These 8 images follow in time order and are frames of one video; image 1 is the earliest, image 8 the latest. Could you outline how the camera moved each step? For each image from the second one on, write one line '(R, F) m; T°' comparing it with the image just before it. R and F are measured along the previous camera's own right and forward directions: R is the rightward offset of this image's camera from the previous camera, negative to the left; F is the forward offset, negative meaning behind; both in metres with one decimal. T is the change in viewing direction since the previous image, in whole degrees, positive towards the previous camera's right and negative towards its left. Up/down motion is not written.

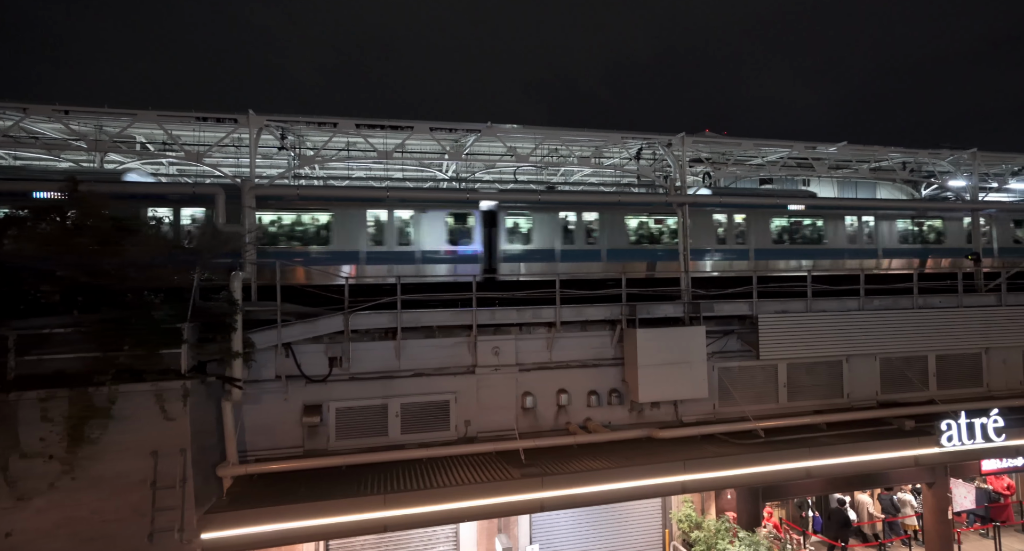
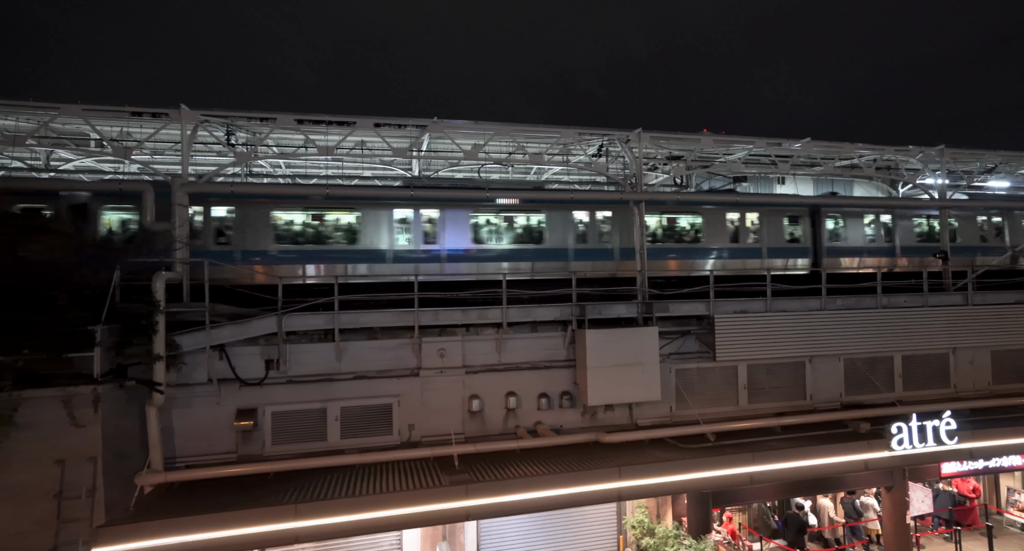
(+0.8, +0.3) m; 0°
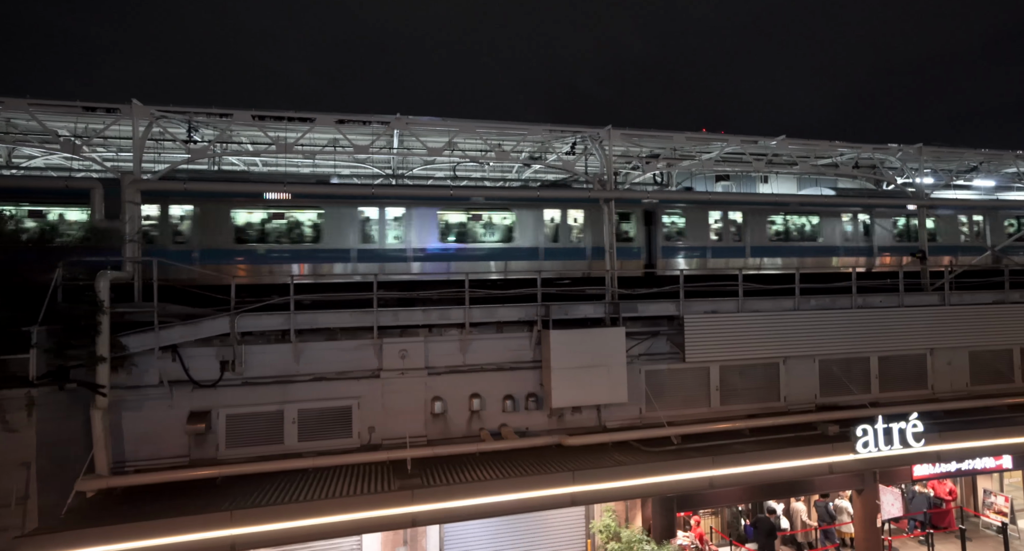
(+0.5, +0.2) m; 0°
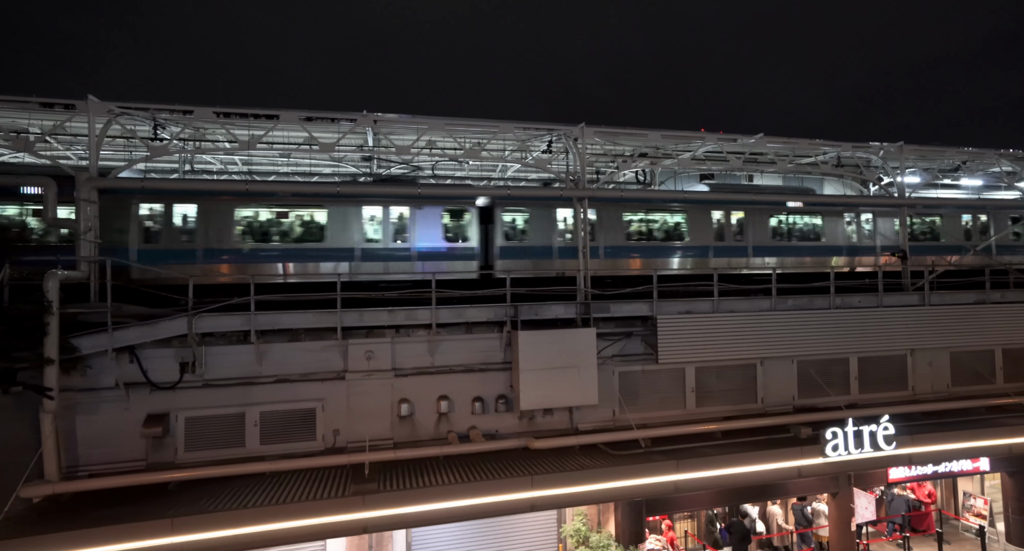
(+0.5, +0.2) m; 0°
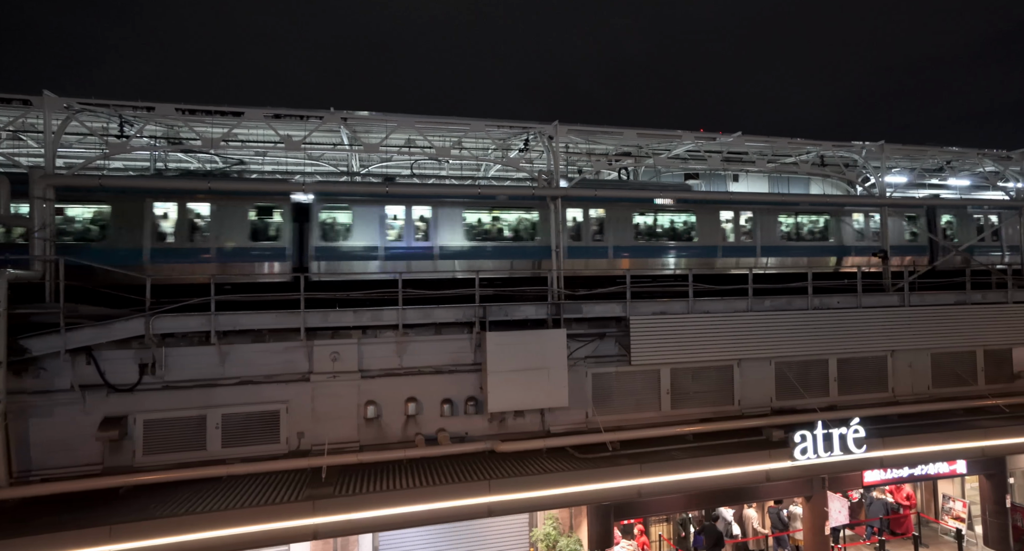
(+0.5, +0.2) m; 0°
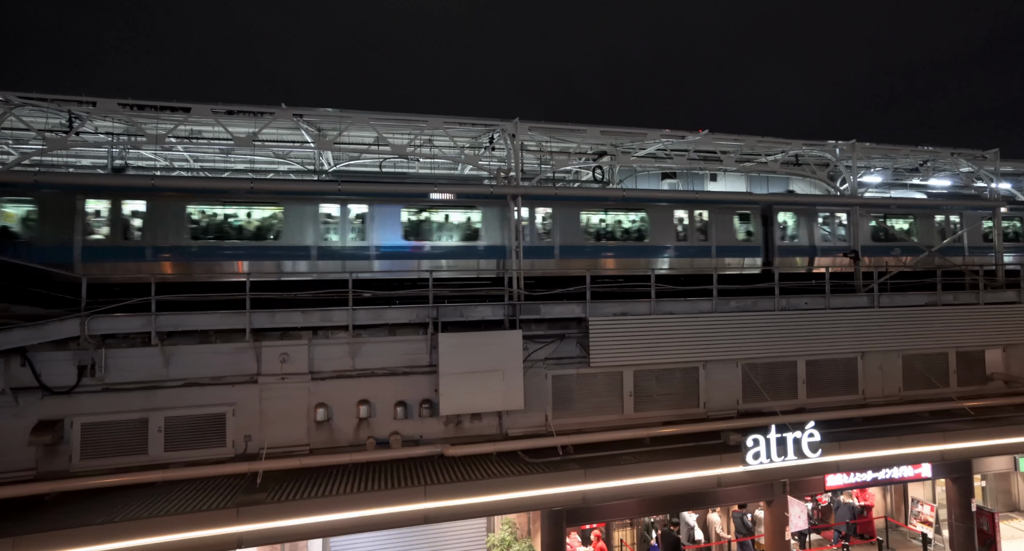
(+0.7, +0.2) m; 0°
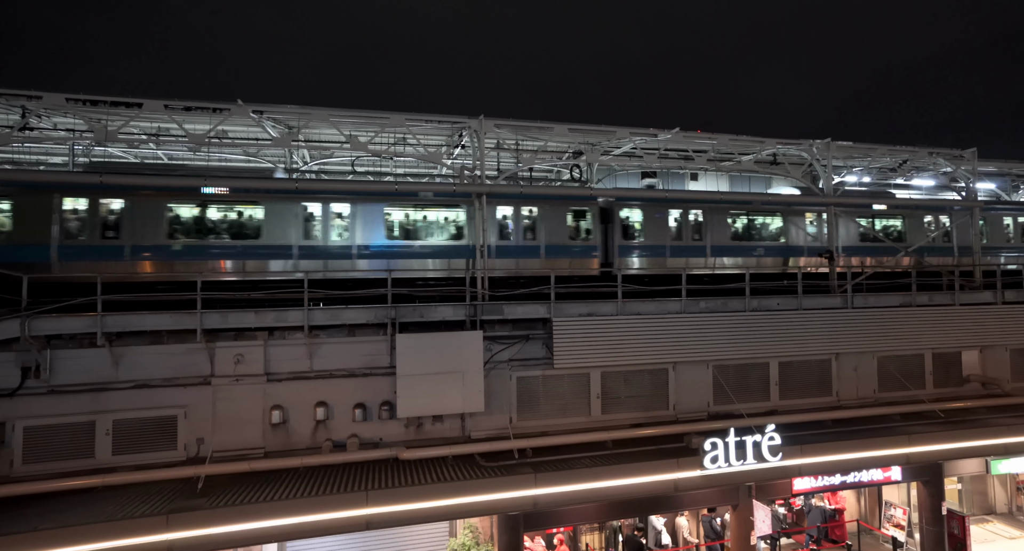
(+0.6, +0.2) m; 0°
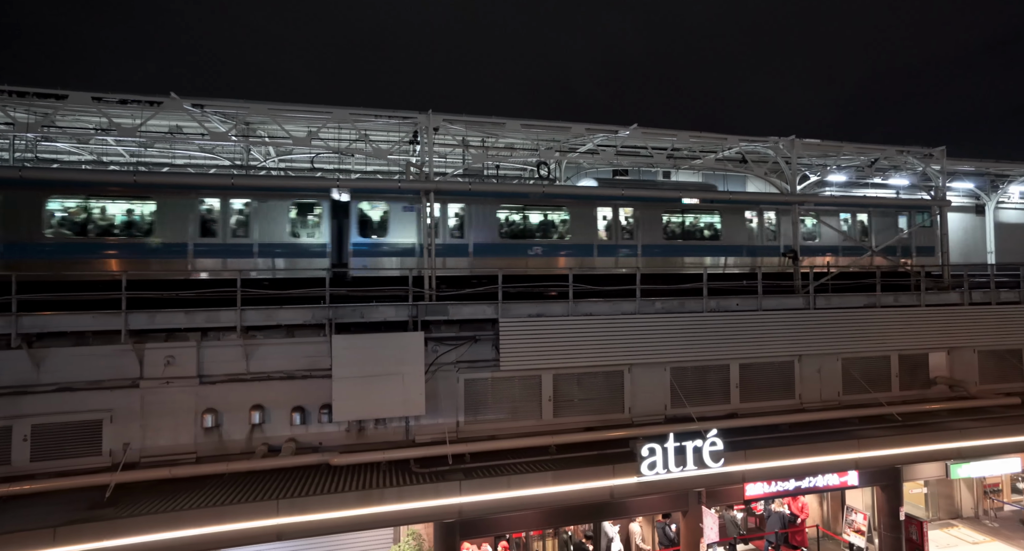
(+0.8, +0.3) m; 0°
